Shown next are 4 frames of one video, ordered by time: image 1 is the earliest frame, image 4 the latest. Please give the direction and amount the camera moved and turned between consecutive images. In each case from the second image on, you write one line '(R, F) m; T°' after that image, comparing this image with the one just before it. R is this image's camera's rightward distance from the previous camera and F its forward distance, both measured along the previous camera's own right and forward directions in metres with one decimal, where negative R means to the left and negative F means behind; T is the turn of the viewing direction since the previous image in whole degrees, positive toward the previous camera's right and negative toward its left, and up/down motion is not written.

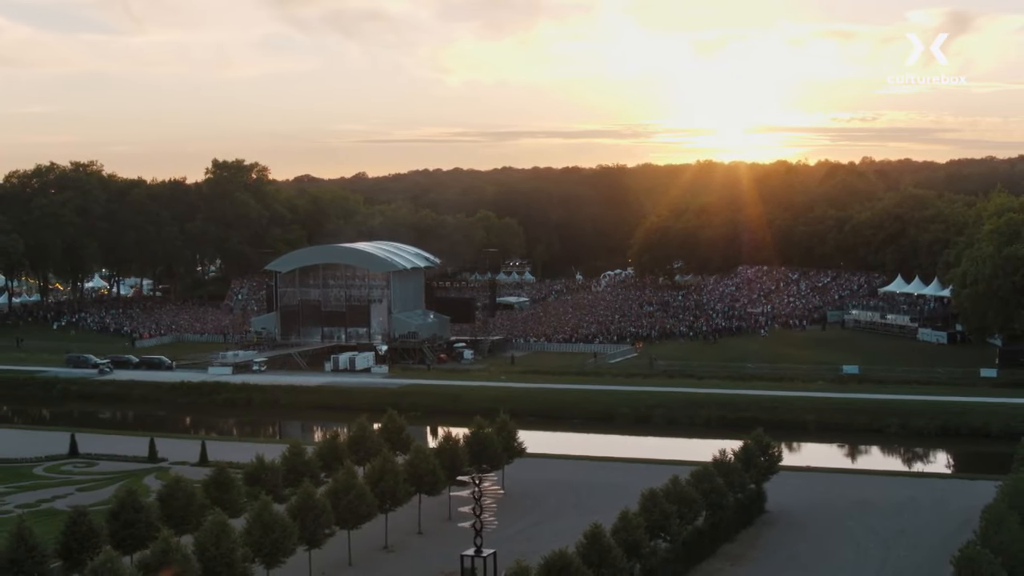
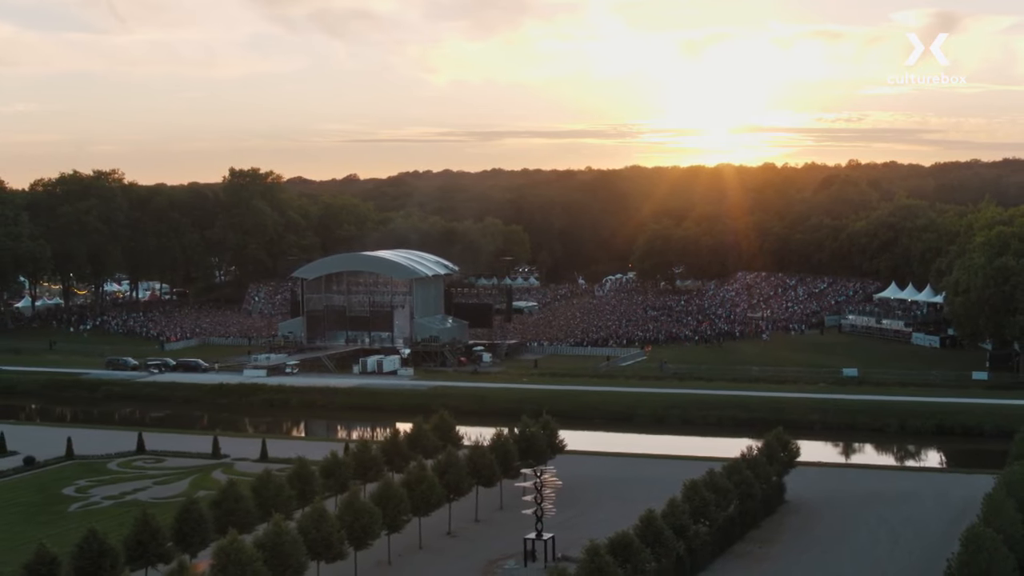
(-1.8, -3.3) m; +1°
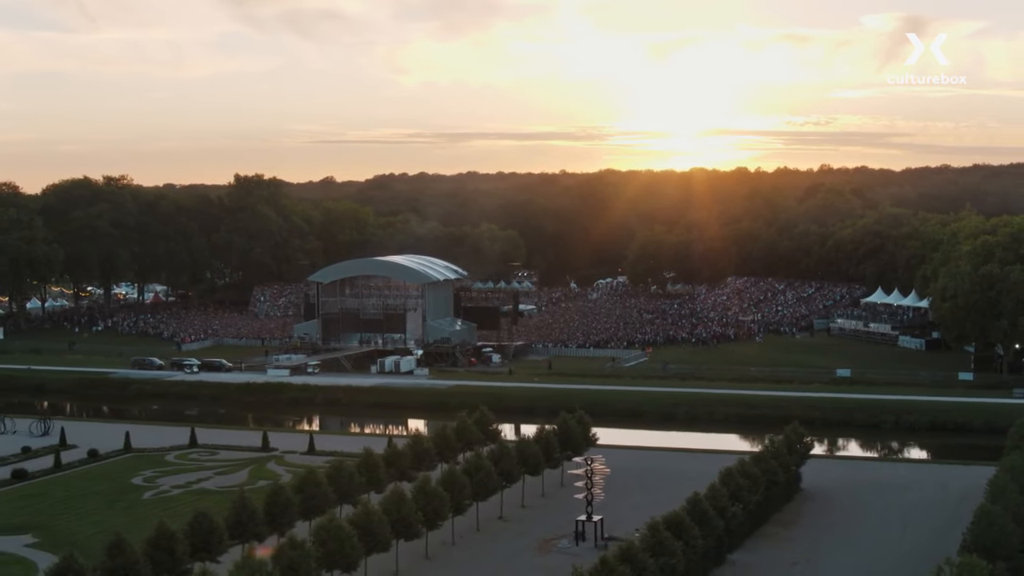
(-2.3, -3.0) m; +1°
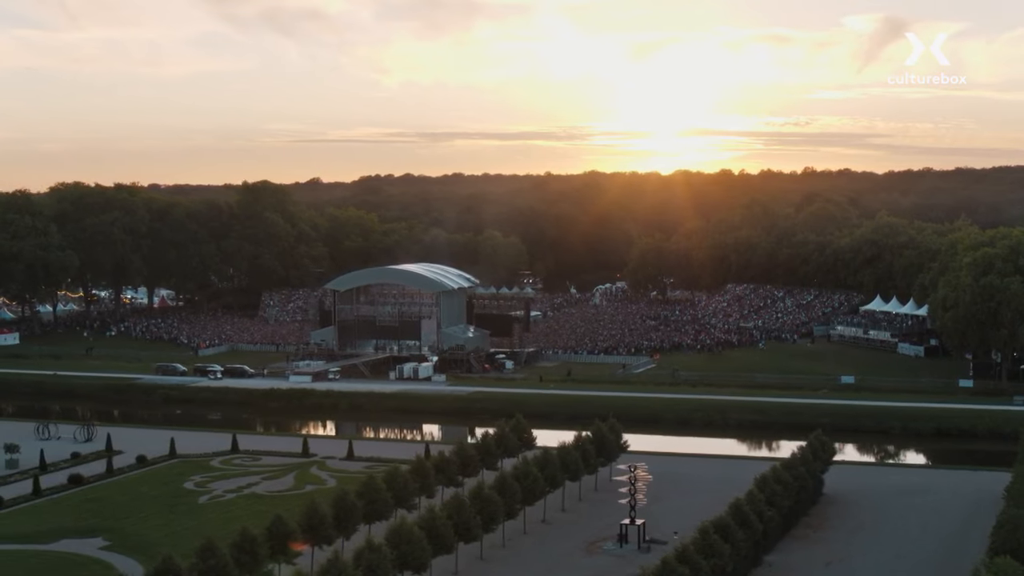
(-2.0, -1.9) m; +1°
